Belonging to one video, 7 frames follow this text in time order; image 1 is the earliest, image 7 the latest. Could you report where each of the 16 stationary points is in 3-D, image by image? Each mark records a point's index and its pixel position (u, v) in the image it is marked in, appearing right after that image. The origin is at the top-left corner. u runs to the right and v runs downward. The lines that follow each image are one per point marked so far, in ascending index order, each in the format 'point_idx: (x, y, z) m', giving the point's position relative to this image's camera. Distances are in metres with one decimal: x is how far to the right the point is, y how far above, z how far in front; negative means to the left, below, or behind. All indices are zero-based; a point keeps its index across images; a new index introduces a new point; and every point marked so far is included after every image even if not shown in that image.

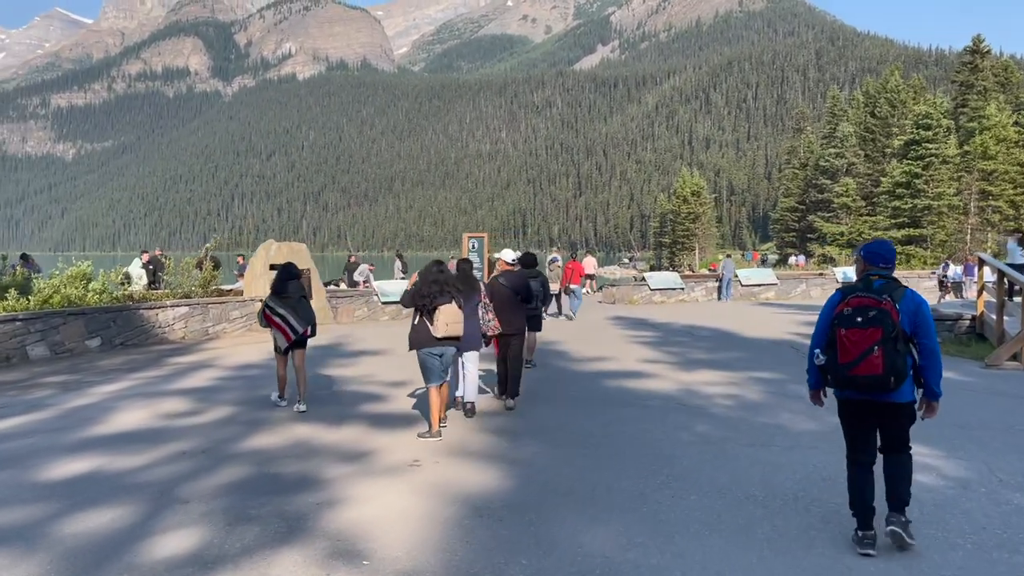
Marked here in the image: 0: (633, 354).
0: (+1.8, -1.0, +12.6) m
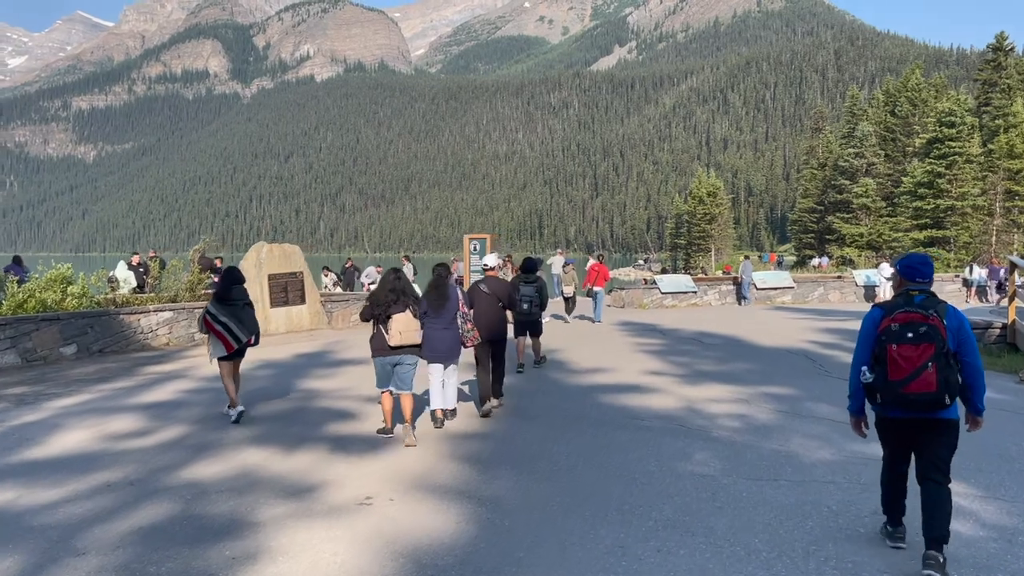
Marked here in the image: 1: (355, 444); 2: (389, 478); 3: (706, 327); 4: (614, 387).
0: (+1.7, -1.1, +11.8) m
1: (-1.3, -1.3, +7.2) m
2: (-0.9, -1.3, +6.1) m
3: (+4.1, -0.8, +18.1) m
4: (+1.2, -1.2, +9.9) m
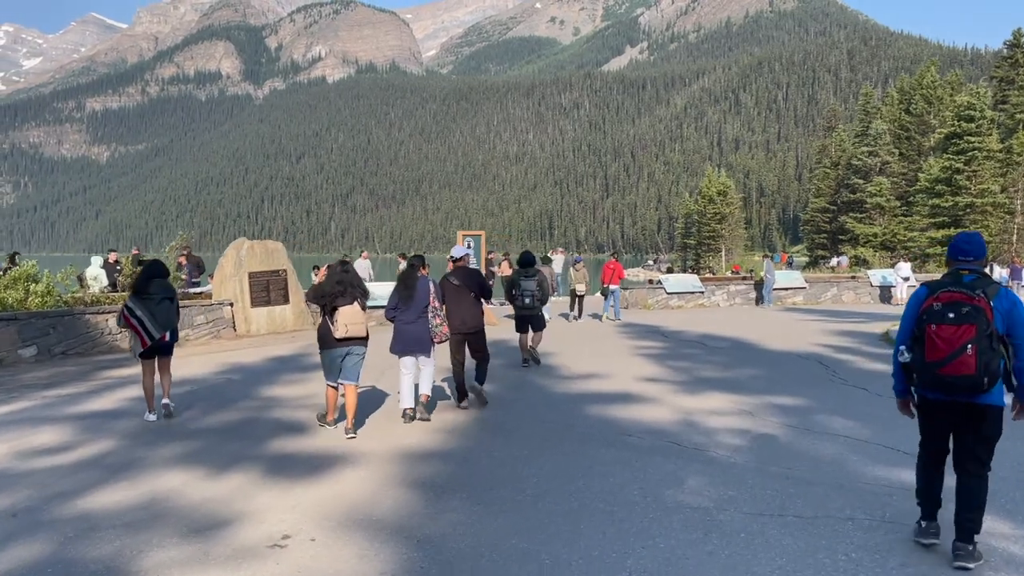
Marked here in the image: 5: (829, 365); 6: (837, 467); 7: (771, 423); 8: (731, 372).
0: (+1.5, -1.1, +10.8) m
1: (-1.6, -1.3, +6.3) m
2: (-1.1, -1.3, +5.1) m
3: (+4.0, -0.8, +17.1) m
4: (+0.9, -1.1, +8.9) m
5: (+4.0, -1.0, +10.9) m
6: (+2.3, -1.2, +5.9) m
7: (+2.2, -1.2, +7.3) m
8: (+2.6, -1.0, +10.4) m
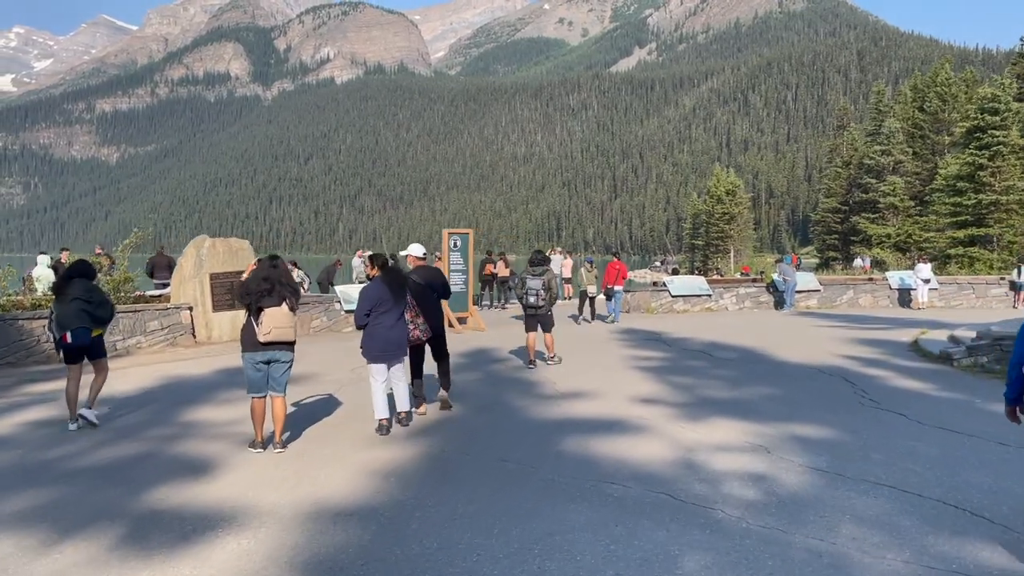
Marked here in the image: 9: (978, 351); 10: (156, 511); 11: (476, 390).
0: (+1.2, -1.1, +9.3) m
1: (-1.9, -1.3, +4.8) m
2: (-1.5, -1.3, +3.6) m
3: (+3.8, -0.9, +15.5) m
4: (+0.6, -1.2, +7.4) m
5: (+3.7, -1.0, +9.3) m
6: (+1.9, -1.3, +4.4) m
7: (+1.9, -1.2, +5.7) m
8: (+2.4, -1.1, +8.9) m
9: (+5.6, -0.8, +10.2) m
10: (-2.1, -1.3, +4.9) m
11: (-0.4, -1.1, +9.6) m
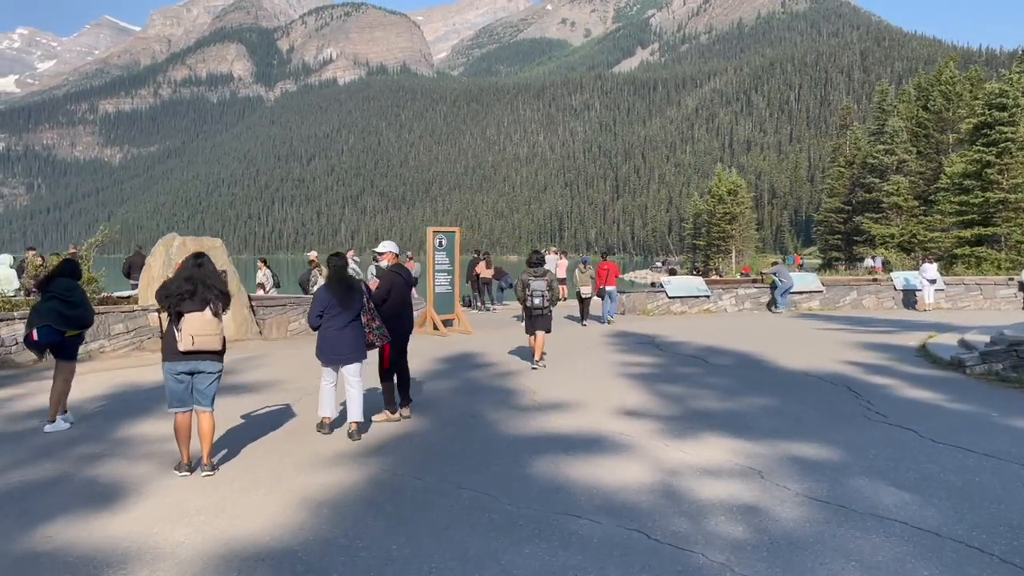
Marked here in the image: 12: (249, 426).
0: (+0.9, -1.1, +8.5) m
1: (-2.2, -1.3, +4.1) m
2: (-1.7, -1.4, +2.9) m
3: (+3.5, -0.9, +14.8) m
4: (+0.4, -1.2, +6.6) m
5: (+3.5, -1.1, +8.6) m
6: (+1.7, -1.3, +3.7) m
7: (+1.6, -1.2, +5.0) m
8: (+2.1, -1.1, +8.1) m
9: (+5.3, -0.8, +9.5) m
10: (-2.3, -1.3, +4.2) m
11: (-0.7, -1.1, +8.9) m
12: (-2.4, -1.2, +7.7) m
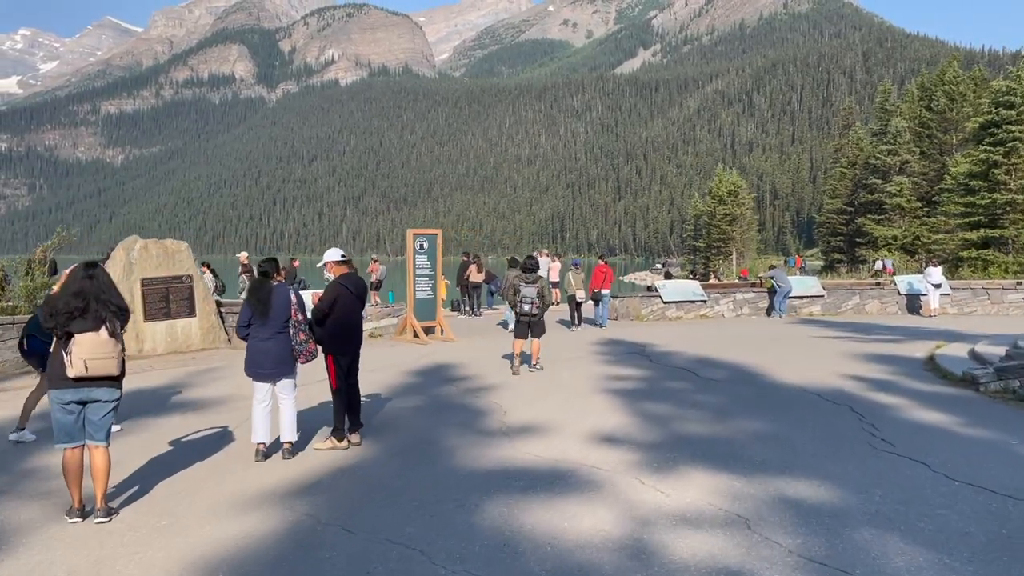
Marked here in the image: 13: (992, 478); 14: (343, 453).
0: (+0.6, -1.2, +7.7) m
1: (-2.5, -1.4, +3.2) m
2: (-2.1, -1.4, +2.0) m
3: (+3.2, -1.0, +13.9) m
4: (+0.1, -1.3, +5.8) m
5: (+3.2, -1.1, +7.7) m
6: (+1.3, -1.4, +2.8) m
7: (+1.3, -1.3, +4.2) m
8: (+1.8, -1.2, +7.3) m
9: (+5.0, -0.9, +8.6) m
10: (-2.6, -1.4, +3.4) m
11: (-1.0, -1.2, +8.1) m
12: (-2.7, -1.3, +6.9) m
13: (+3.1, -1.3, +5.6) m
14: (-1.3, -1.3, +6.6) m
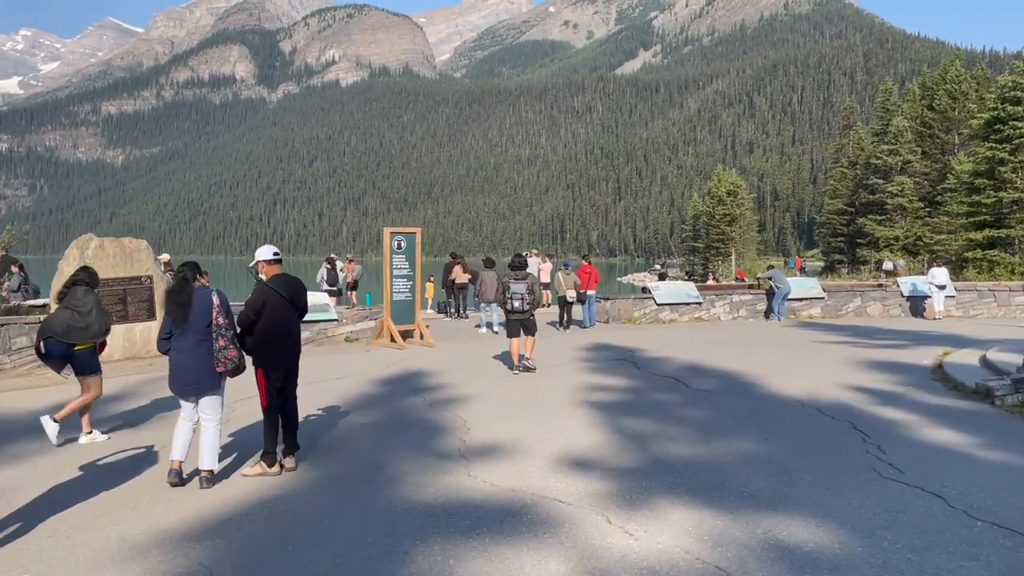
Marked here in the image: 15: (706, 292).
0: (+0.3, -1.2, +6.8) m
1: (-2.8, -1.4, +2.4) m
2: (-2.4, -1.5, +1.2) m
3: (+2.9, -1.0, +13.1) m
4: (-0.2, -1.3, +5.0) m
5: (+2.9, -1.2, +6.9) m
6: (+1.0, -1.4, +2.0) m
7: (+1.0, -1.3, +3.3) m
8: (+1.5, -1.2, +6.5) m
9: (+4.7, -0.9, +7.8) m
10: (-3.0, -1.4, +2.5) m
11: (-1.3, -1.3, +7.2) m
12: (-3.0, -1.4, +6.0) m
13: (+2.8, -1.3, +4.7) m
14: (-1.6, -1.3, +5.8) m
15: (+4.5, -0.1, +20.0) m
